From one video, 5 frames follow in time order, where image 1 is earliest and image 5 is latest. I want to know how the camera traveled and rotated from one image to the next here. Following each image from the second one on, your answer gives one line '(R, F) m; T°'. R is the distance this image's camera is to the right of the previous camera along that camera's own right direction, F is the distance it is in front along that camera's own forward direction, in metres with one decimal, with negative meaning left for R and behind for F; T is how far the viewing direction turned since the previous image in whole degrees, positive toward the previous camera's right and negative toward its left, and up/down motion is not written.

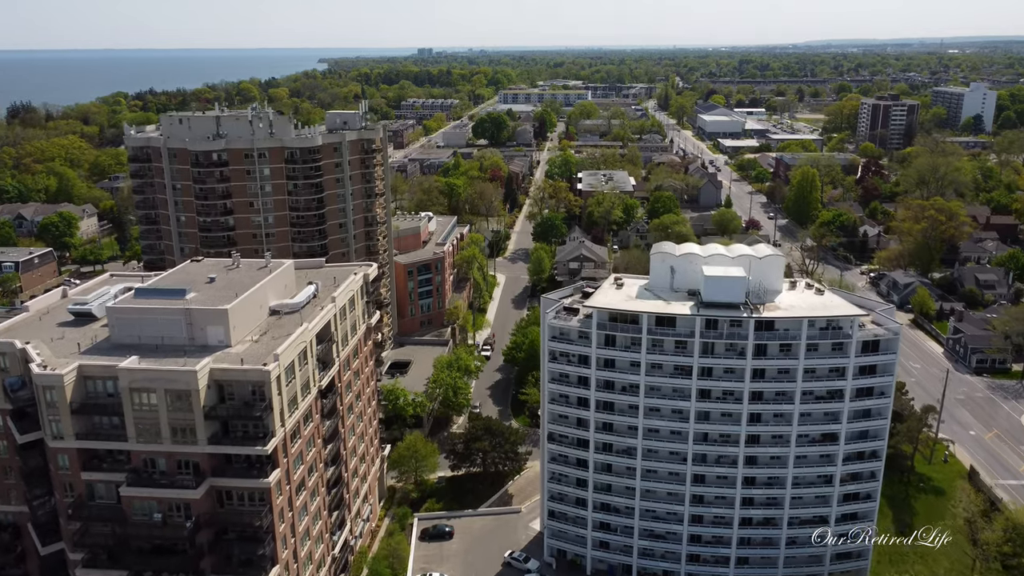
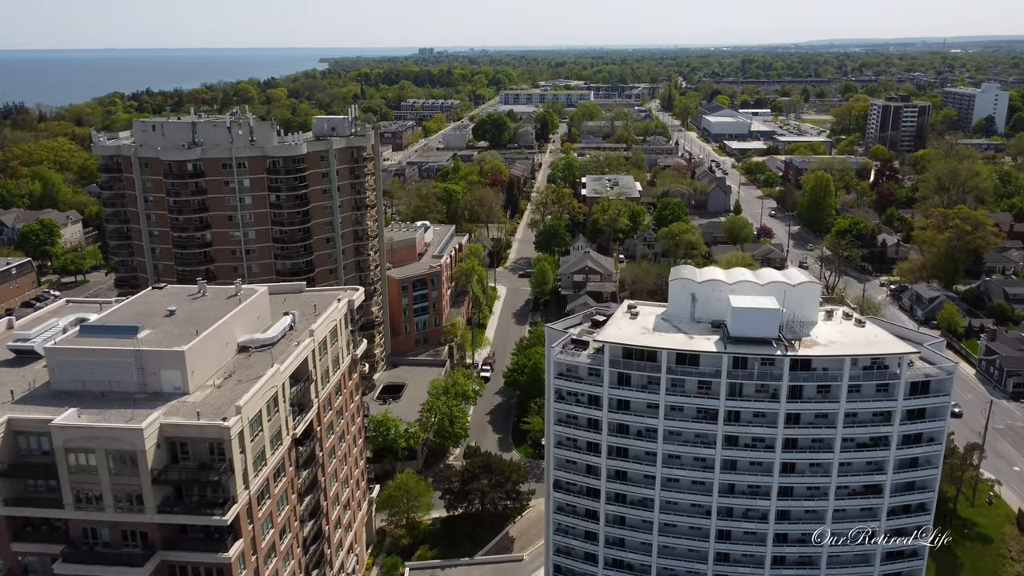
(0.0, +4.2) m; 0°
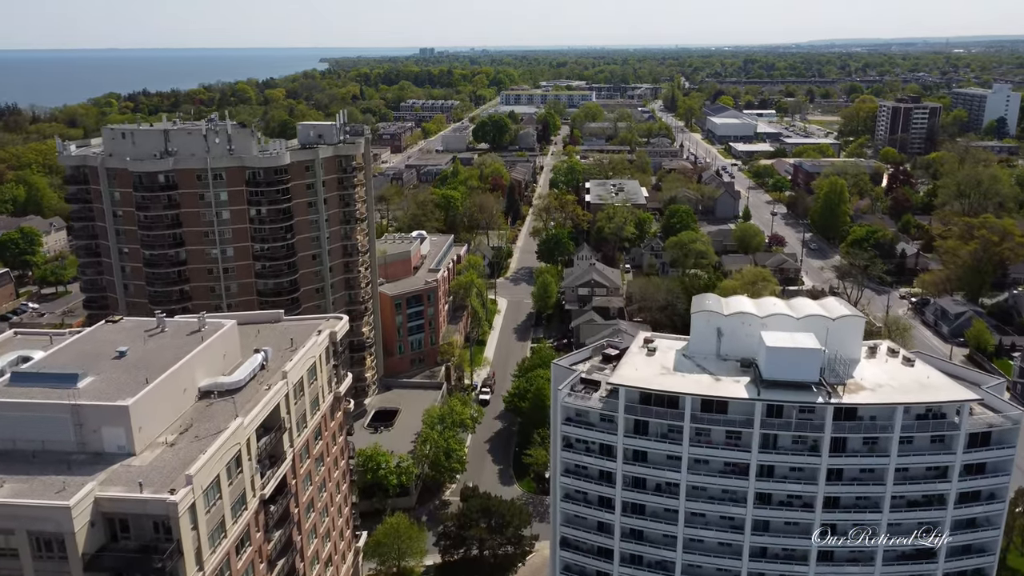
(0.0, +4.0) m; 0°
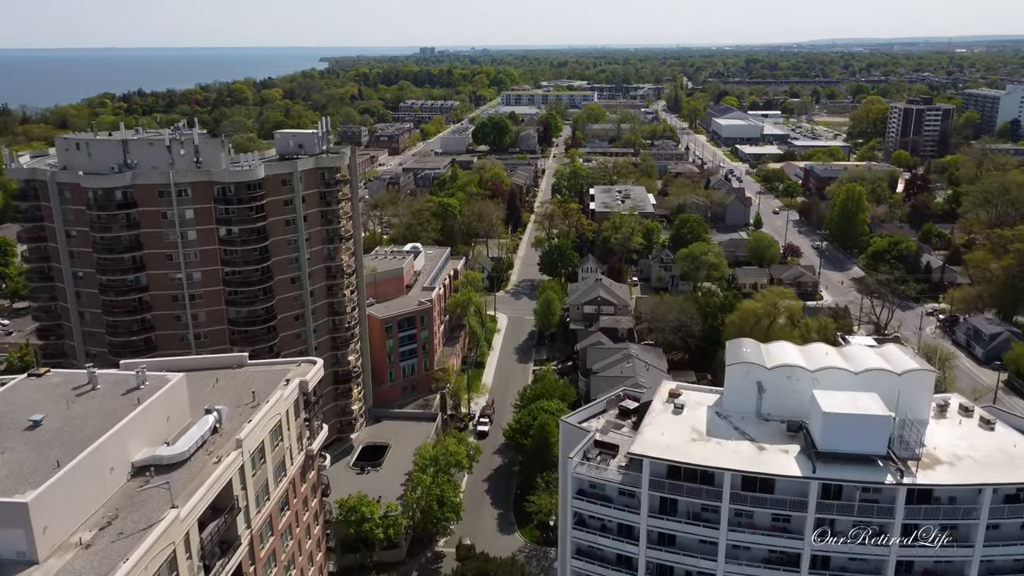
(0.0, +4.8) m; 0°
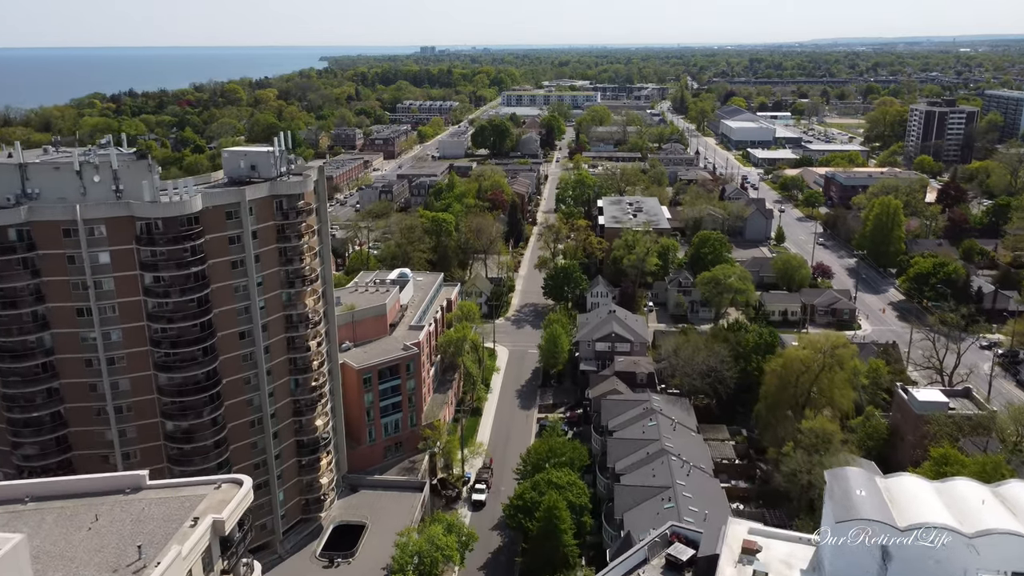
(-0.1, +8.3) m; 0°
